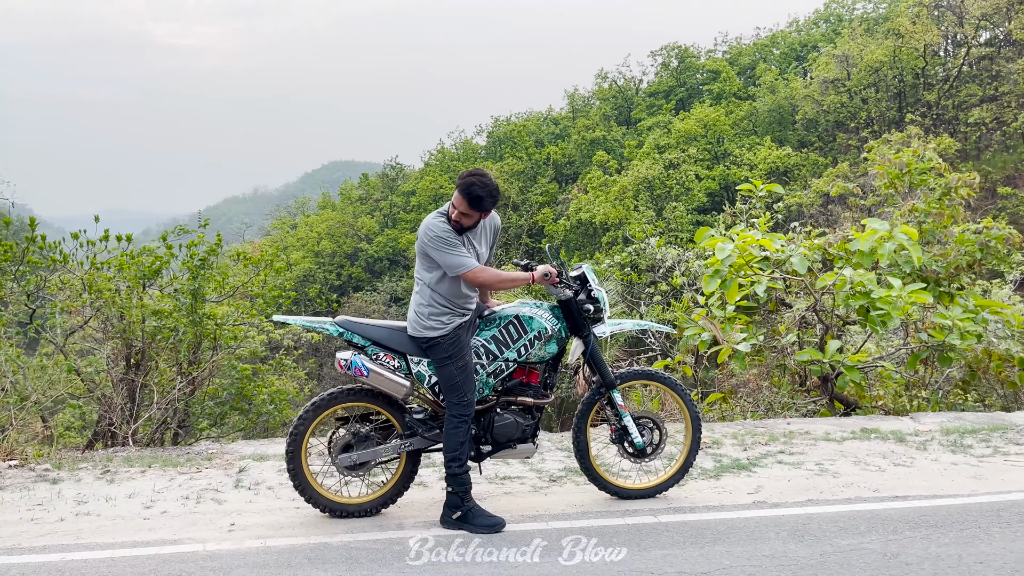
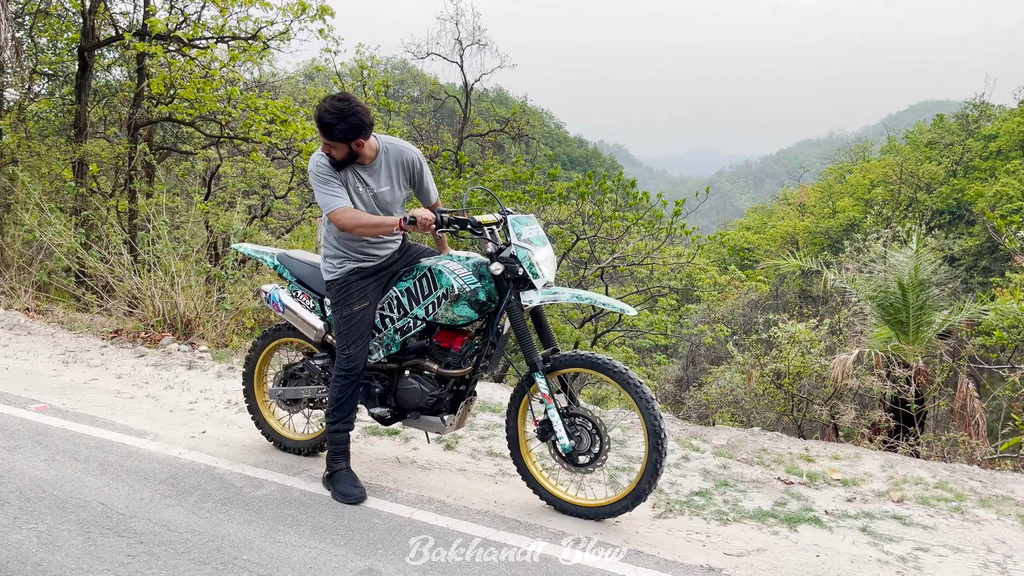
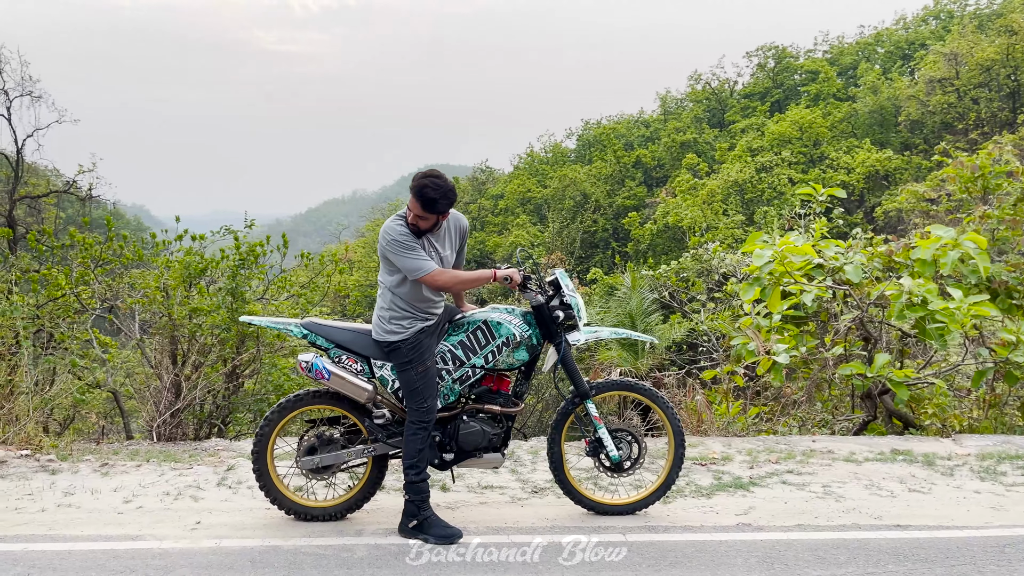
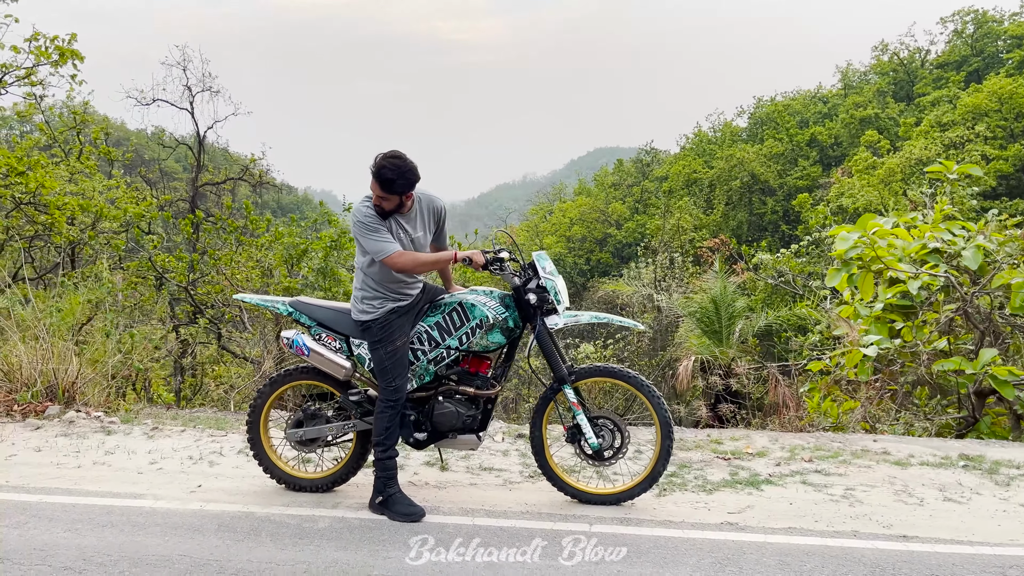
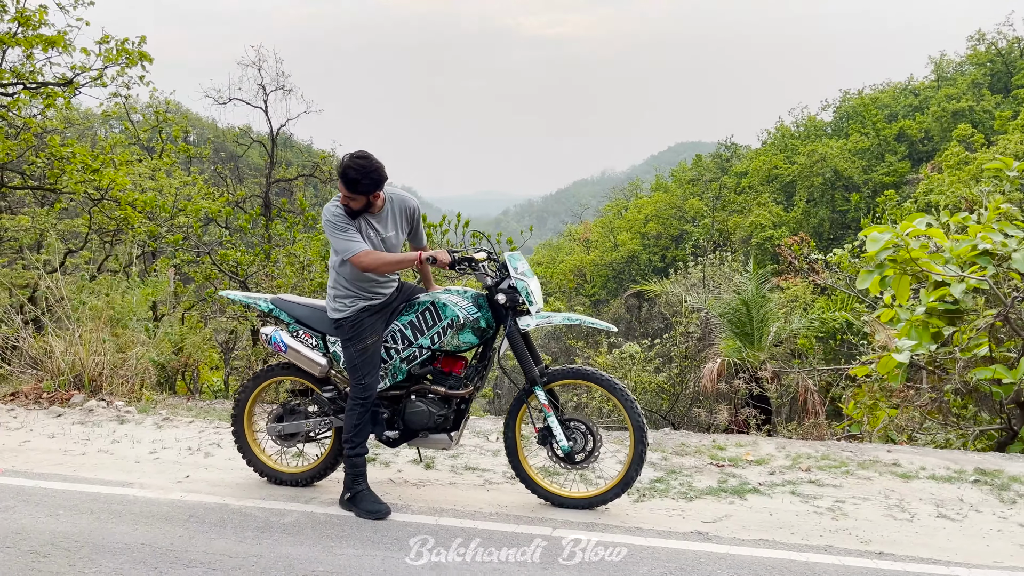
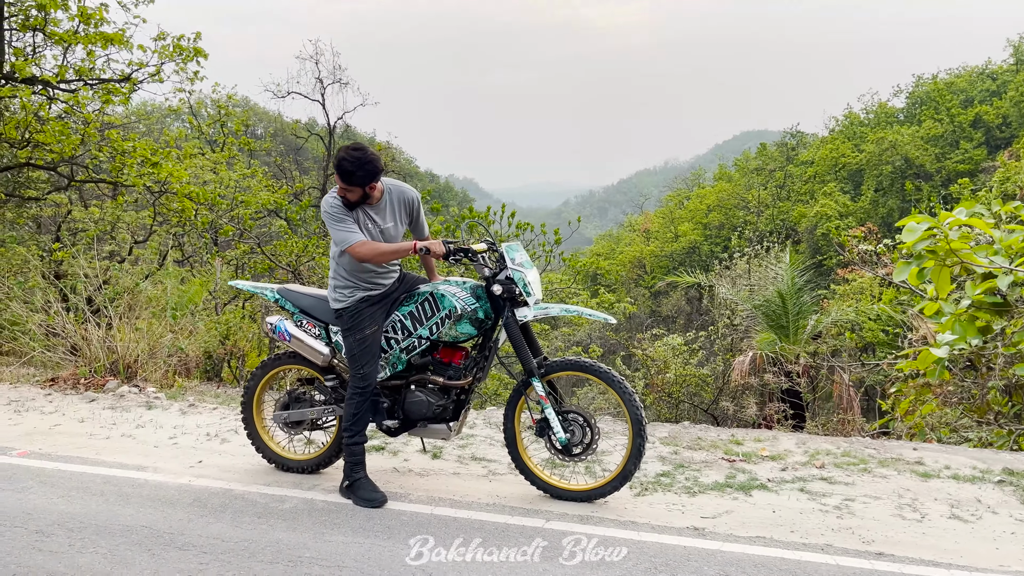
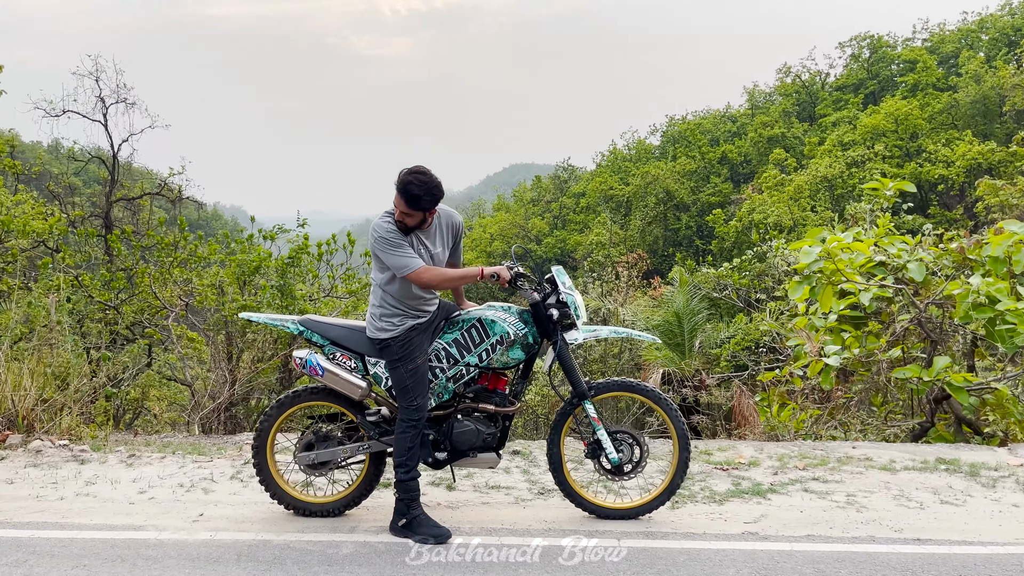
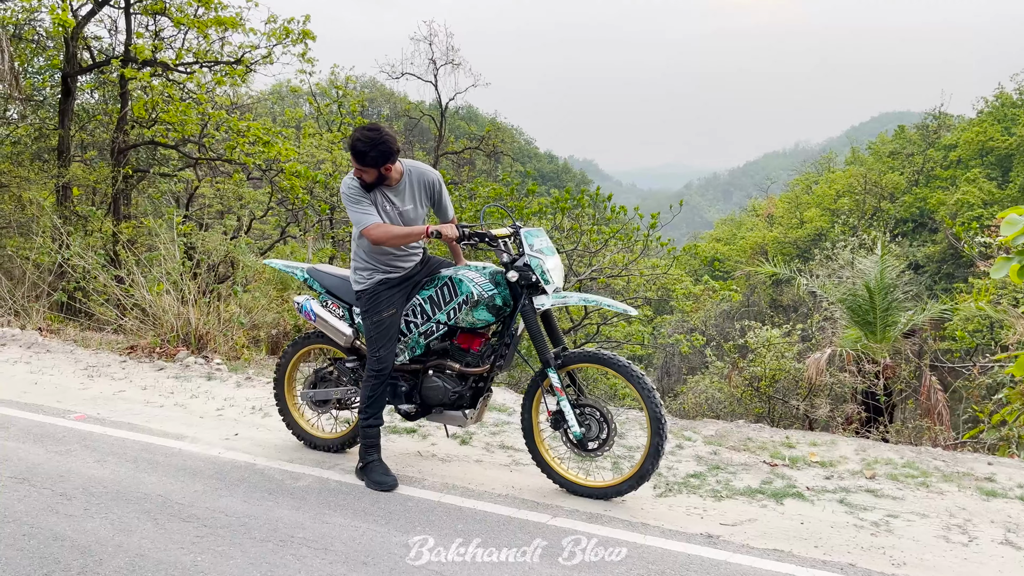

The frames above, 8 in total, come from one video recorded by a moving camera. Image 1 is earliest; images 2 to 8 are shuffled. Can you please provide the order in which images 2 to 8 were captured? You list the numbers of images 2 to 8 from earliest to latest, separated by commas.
3, 7, 4, 5, 6, 8, 2
